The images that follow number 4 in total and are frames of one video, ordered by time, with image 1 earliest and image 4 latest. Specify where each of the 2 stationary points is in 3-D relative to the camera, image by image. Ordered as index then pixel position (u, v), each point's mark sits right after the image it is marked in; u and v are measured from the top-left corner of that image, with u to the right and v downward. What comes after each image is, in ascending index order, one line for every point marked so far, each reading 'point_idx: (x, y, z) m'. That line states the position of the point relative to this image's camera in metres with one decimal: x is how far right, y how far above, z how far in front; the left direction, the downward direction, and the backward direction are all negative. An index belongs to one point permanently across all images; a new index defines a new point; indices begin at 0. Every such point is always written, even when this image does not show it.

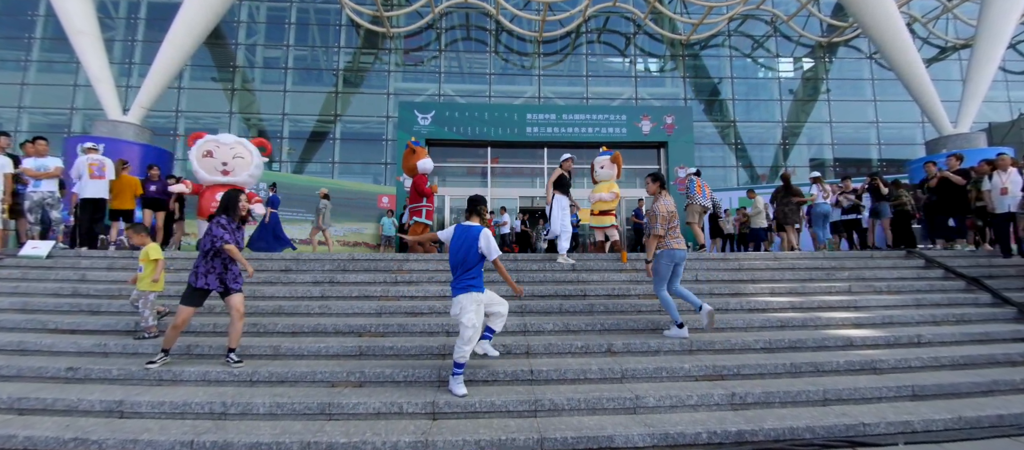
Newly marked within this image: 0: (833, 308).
0: (+4.3, -1.1, +4.6) m
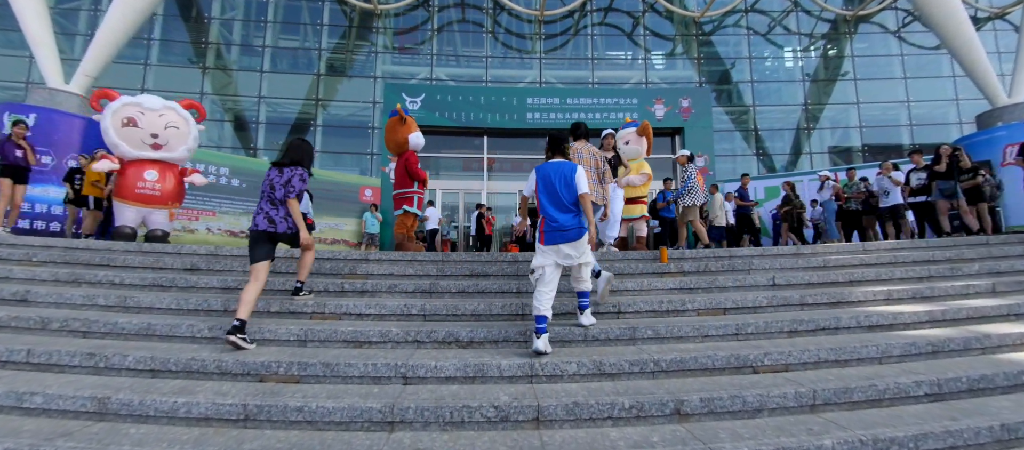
0: (+4.3, -0.9, +3.1) m
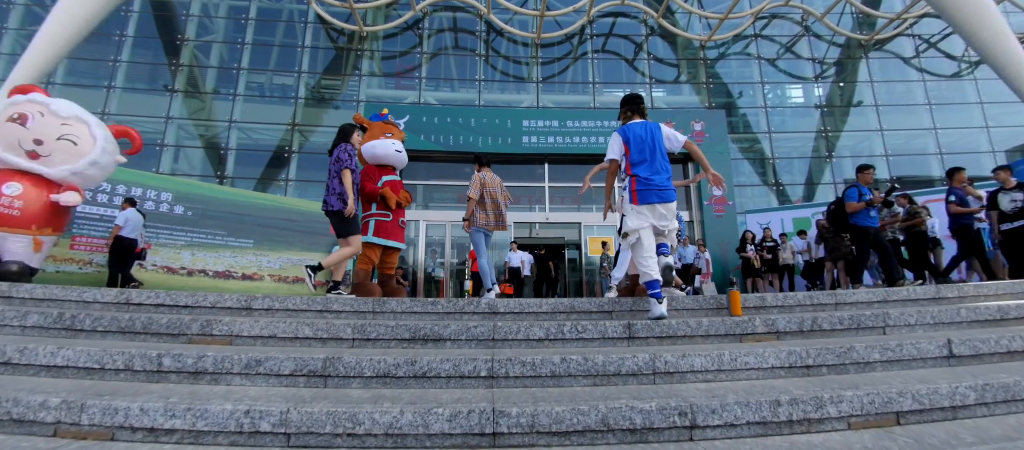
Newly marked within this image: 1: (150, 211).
0: (+4.1, -0.9, +1.5) m
1: (-7.8, +0.3, +7.5) m
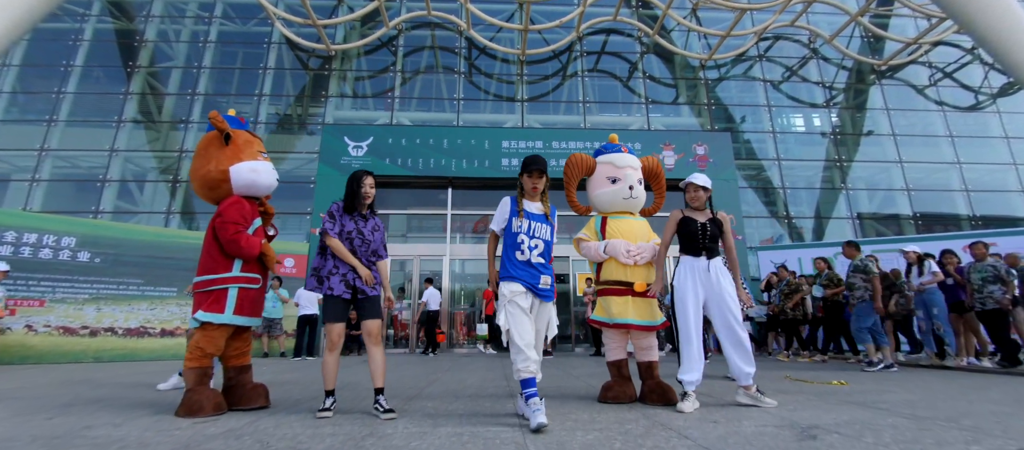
0: (+3.5, -1.1, +0.1) m
1: (-8.4, -0.6, +6.2) m
